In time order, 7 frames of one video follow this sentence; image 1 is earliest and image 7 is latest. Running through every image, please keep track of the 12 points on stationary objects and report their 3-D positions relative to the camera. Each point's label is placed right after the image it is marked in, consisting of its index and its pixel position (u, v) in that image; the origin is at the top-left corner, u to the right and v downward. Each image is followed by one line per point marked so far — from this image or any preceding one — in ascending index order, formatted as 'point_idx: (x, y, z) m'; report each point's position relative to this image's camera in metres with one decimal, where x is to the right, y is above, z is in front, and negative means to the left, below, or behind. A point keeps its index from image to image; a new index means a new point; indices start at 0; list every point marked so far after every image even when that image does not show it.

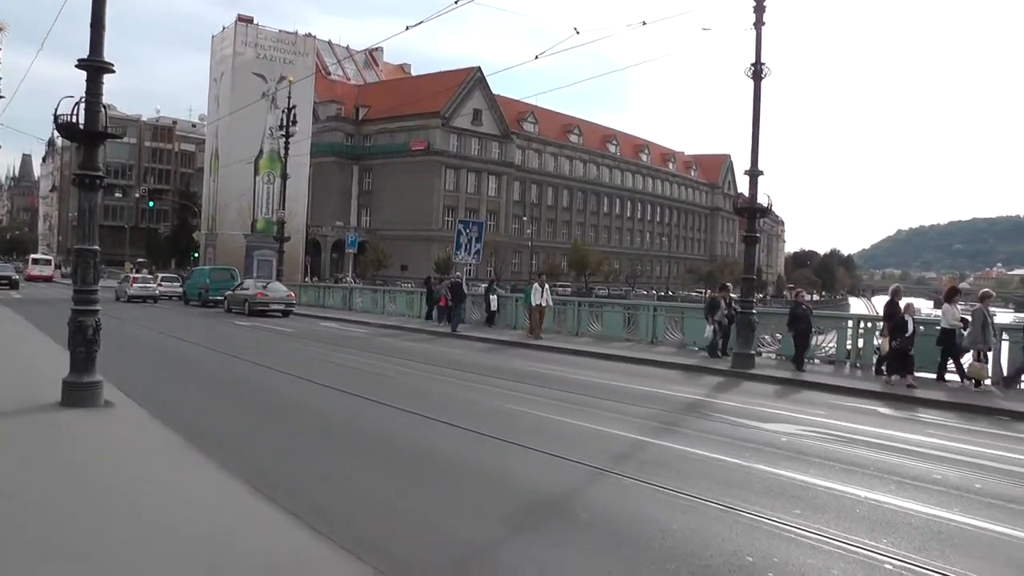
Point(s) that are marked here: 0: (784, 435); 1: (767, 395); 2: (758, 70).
0: (+2.4, -1.4, +12.3) m
1: (+3.2, -1.3, +14.7) m
2: (+2.6, +2.4, +13.6) m
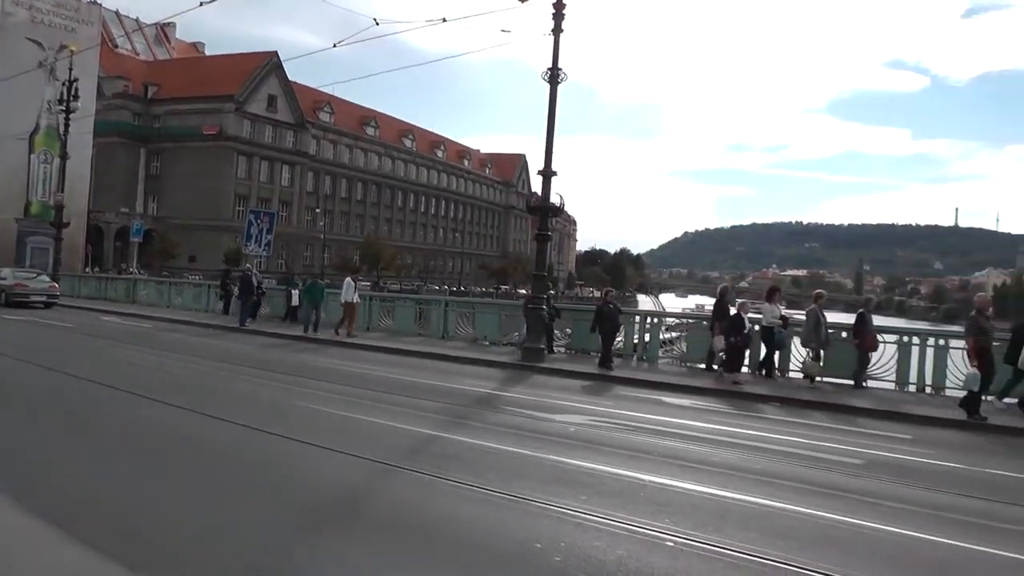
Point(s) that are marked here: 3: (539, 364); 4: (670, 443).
0: (+0.6, -1.4, +12.7) m
1: (+0.5, -1.2, +15.3) m
2: (+0.4, +2.4, +14.1) m
3: (+0.3, -1.0, +16.8) m
4: (+1.3, -1.4, +11.5) m
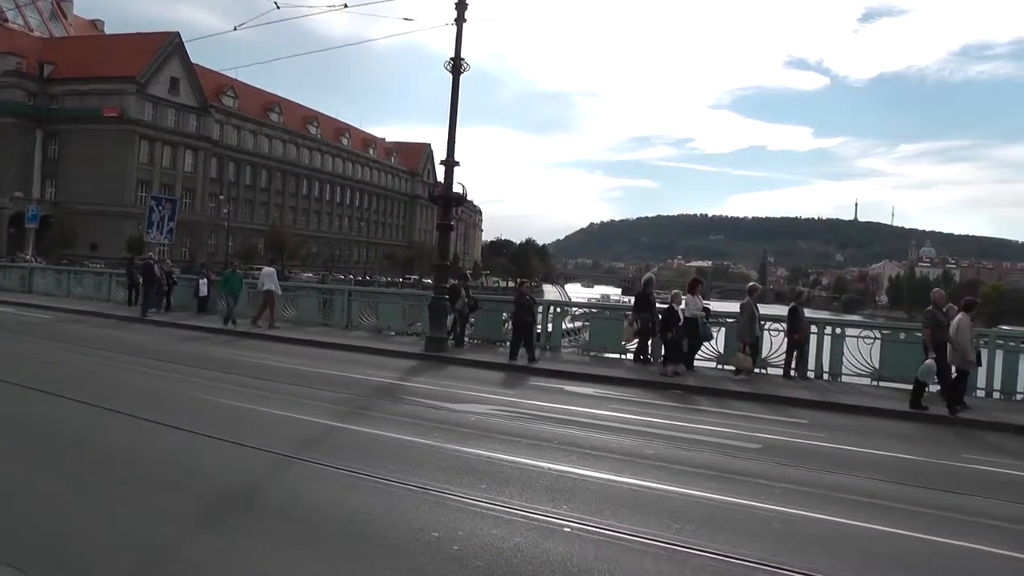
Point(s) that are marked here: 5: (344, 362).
0: (-0.4, -1.3, +12.7) m
1: (-0.7, -1.1, +15.3) m
2: (-0.7, +2.5, +14.0) m
3: (-1.0, -0.9, +16.8) m
4: (+0.5, -1.3, +11.5) m
5: (-2.2, -0.9, +15.8) m
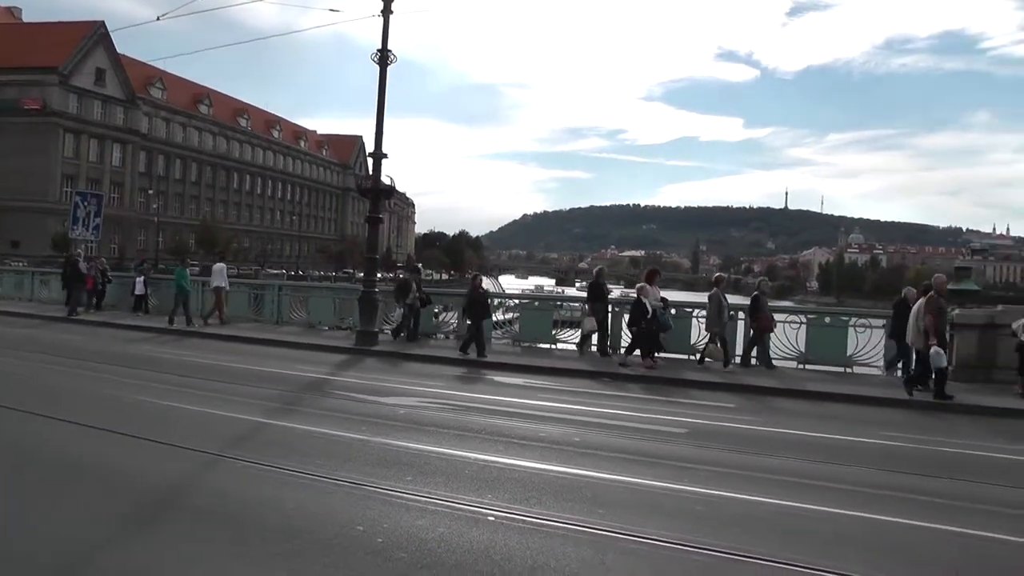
0: (-1.0, -1.2, +12.6) m
1: (-1.4, -1.0, +15.1) m
2: (-1.4, +2.6, +13.9) m
3: (-1.9, -0.8, +16.6) m
4: (-0.2, -1.2, +11.4) m
5: (-3.0, -0.9, +15.6) m
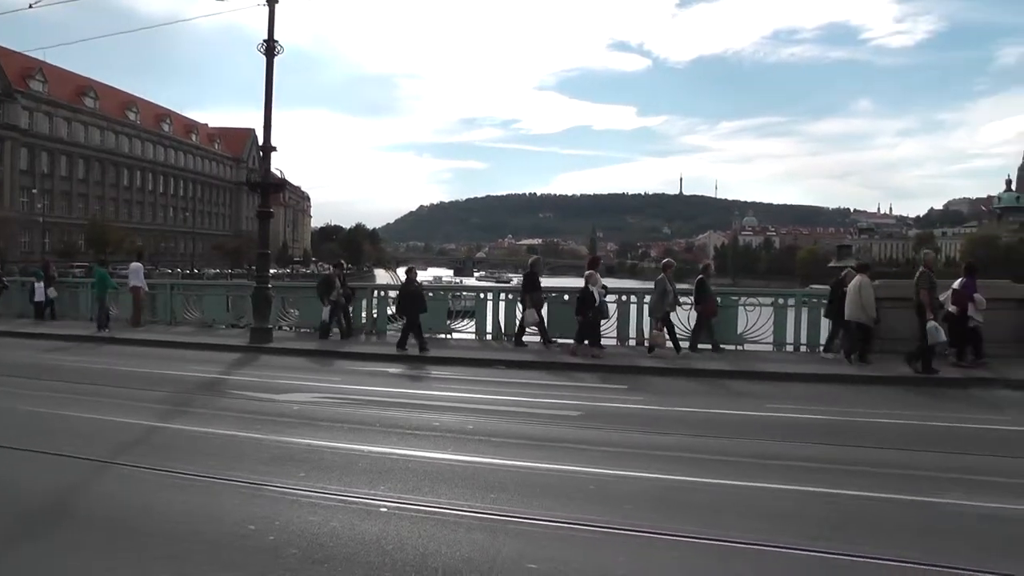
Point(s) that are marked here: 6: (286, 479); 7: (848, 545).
0: (-2.0, -1.1, +12.4) m
1: (-2.6, -1.0, +14.9) m
2: (-2.6, +2.6, +13.7) m
3: (-3.1, -0.8, +16.3) m
4: (-1.1, -1.1, +11.3) m
5: (-4.2, -0.9, +15.2) m
6: (-1.5, -1.3, +8.6) m
7: (+1.8, -1.3, +6.6) m
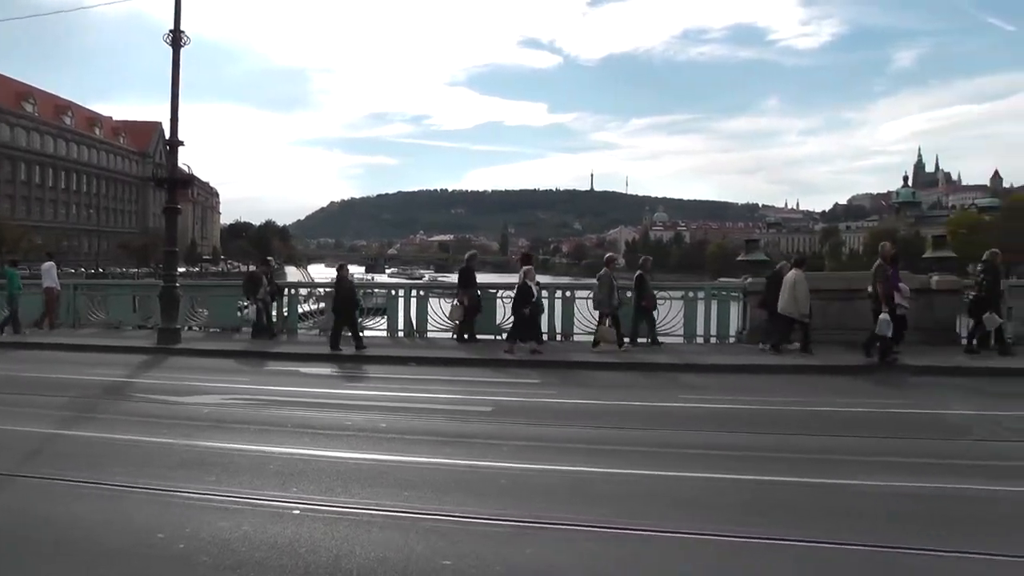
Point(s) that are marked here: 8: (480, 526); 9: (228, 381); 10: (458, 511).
0: (-2.9, -1.1, +12.2) m
1: (-3.6, -1.0, +14.7) m
2: (-3.6, +2.7, +13.5) m
3: (-4.3, -0.8, +16.1) m
4: (-1.8, -1.1, +11.2) m
5: (-5.3, -0.9, +14.9) m
6: (-2.1, -1.3, +8.5) m
7: (+1.3, -1.3, +6.7) m
8: (-0.2, -1.3, +6.8) m
9: (-3.0, -1.0, +13.5) m
10: (-0.3, -1.3, +7.1) m
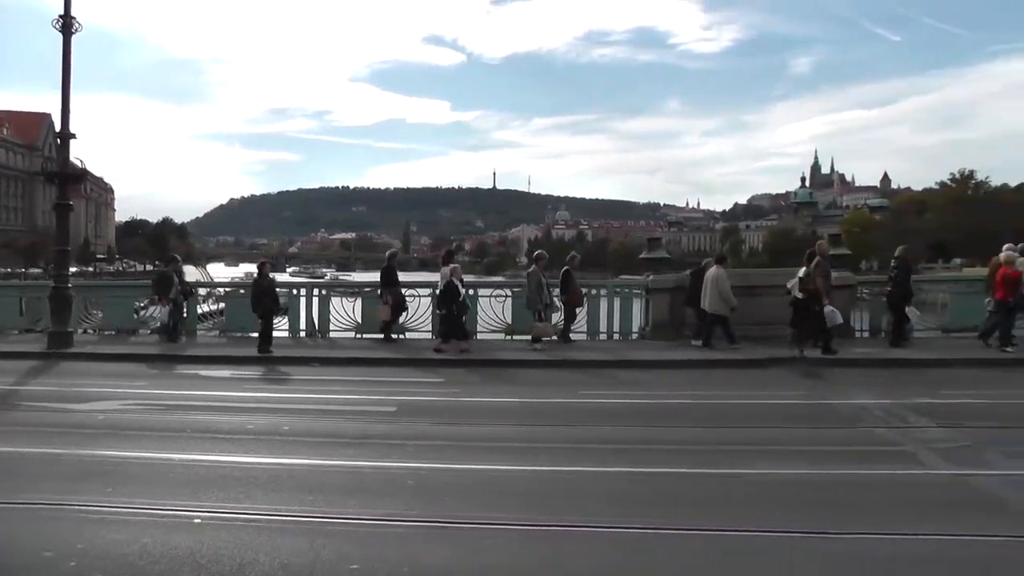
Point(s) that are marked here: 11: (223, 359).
0: (-3.8, -1.1, +12.0) m
1: (-4.7, -0.9, +14.4) m
2: (-4.6, +2.7, +13.1) m
3: (-5.5, -0.7, +15.7) m
4: (-2.7, -1.1, +11.0) m
5: (-6.4, -0.8, +14.4) m
6: (-2.8, -1.3, +8.3) m
7: (+0.8, -1.3, +6.8) m
8: (-0.7, -1.3, +6.7) m
9: (-4.1, -1.0, +13.2) m
10: (-0.8, -1.3, +7.1) m
11: (-3.6, -0.9, +15.6) m
